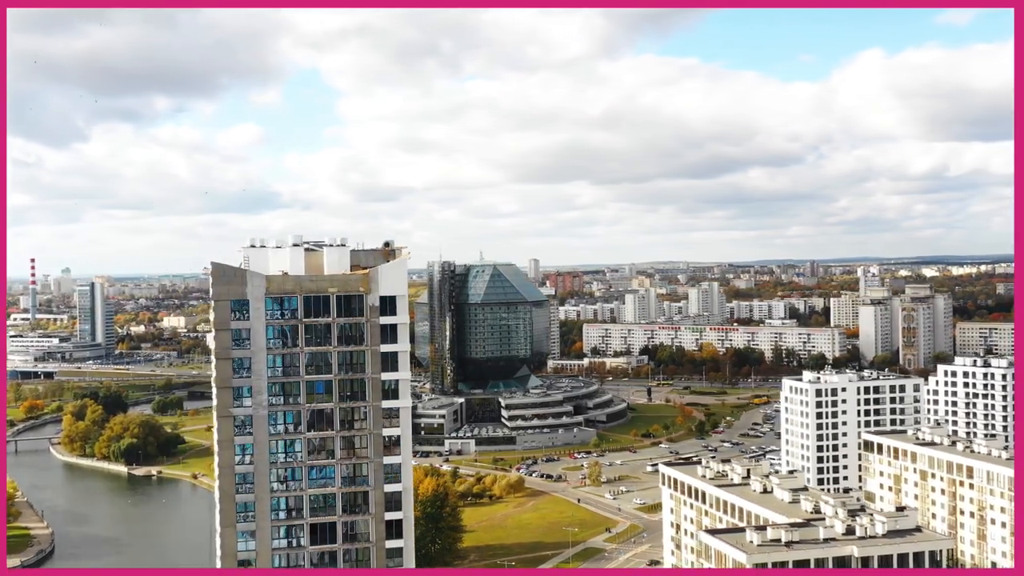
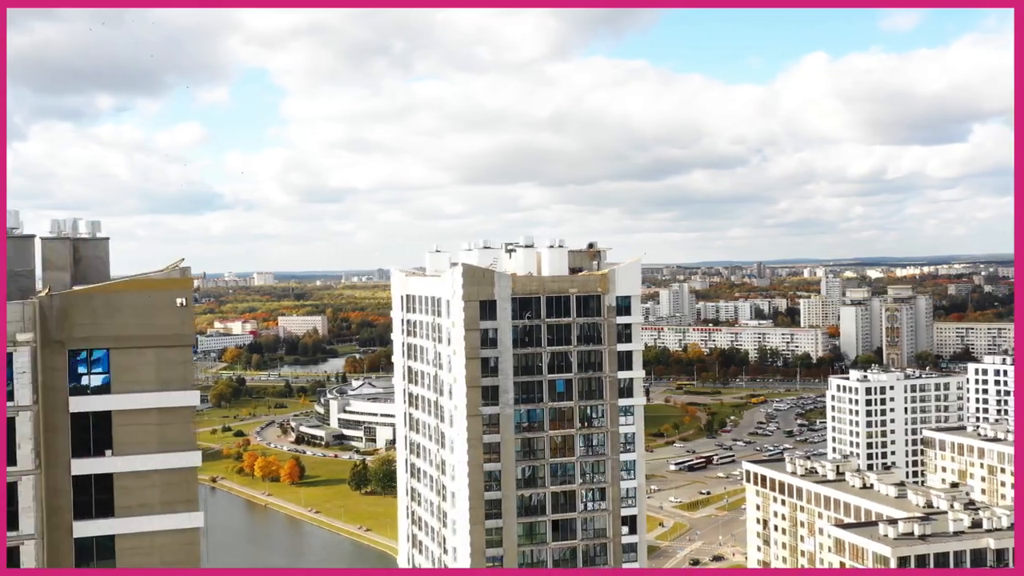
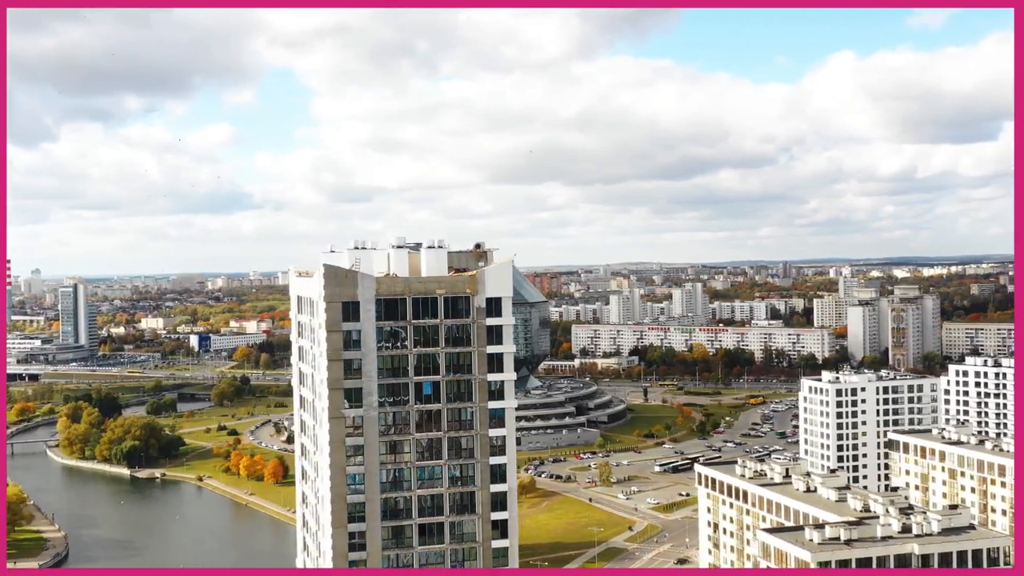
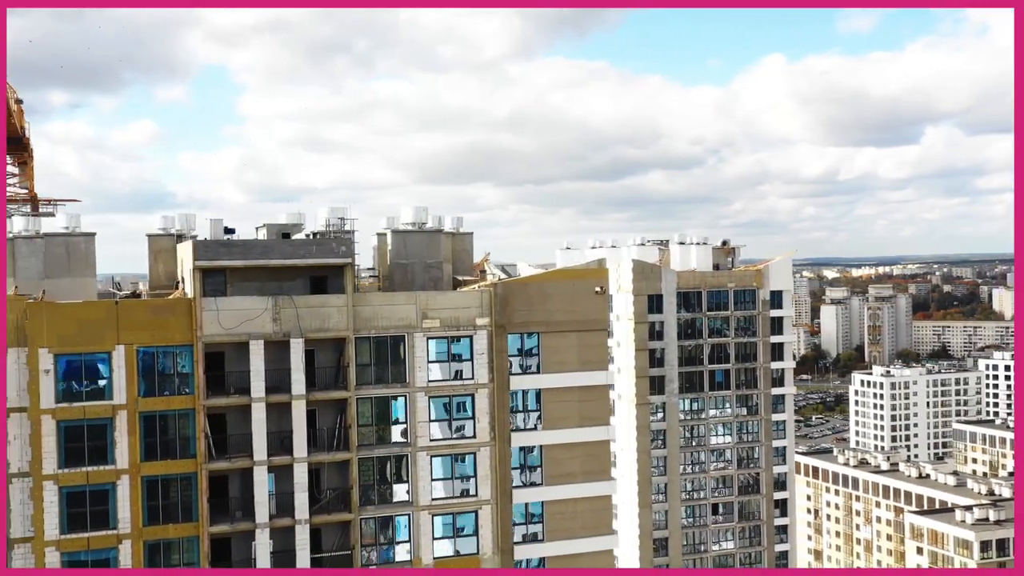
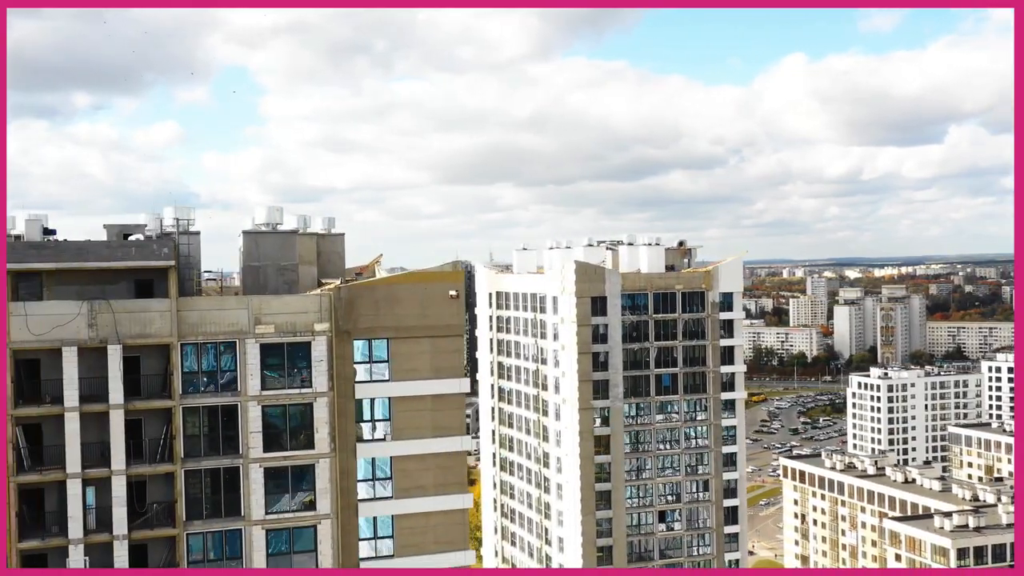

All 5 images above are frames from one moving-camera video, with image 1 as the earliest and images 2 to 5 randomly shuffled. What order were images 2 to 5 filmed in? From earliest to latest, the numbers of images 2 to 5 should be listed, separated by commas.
3, 2, 5, 4
